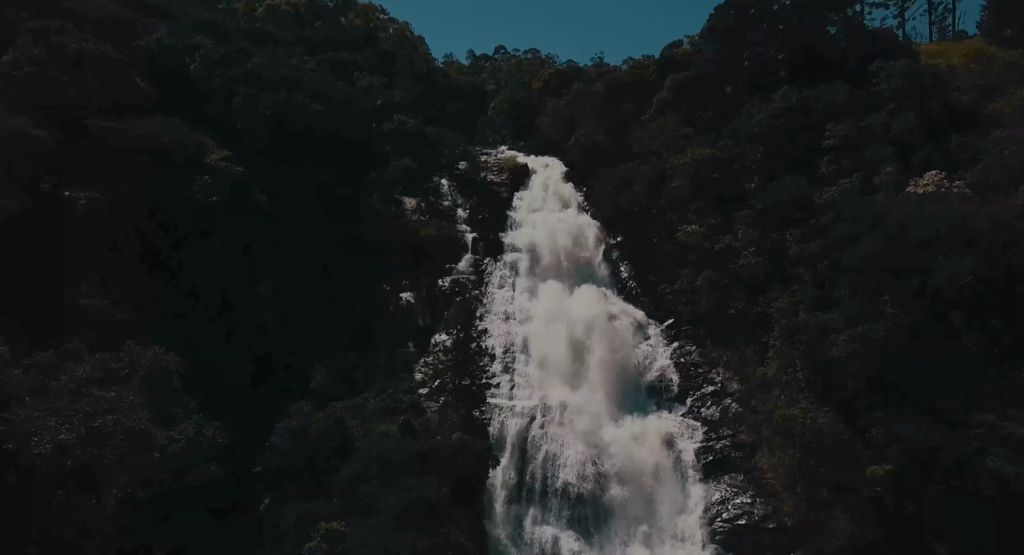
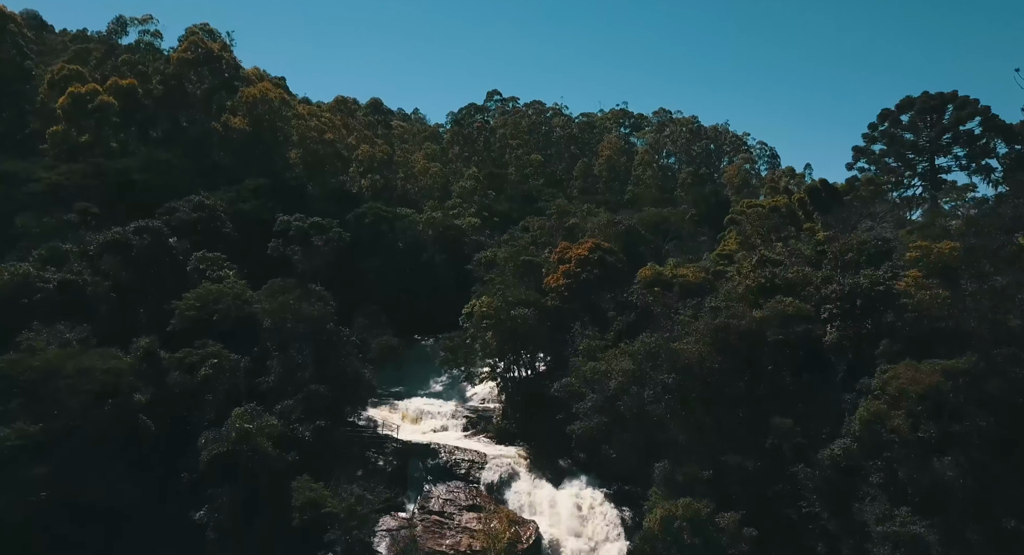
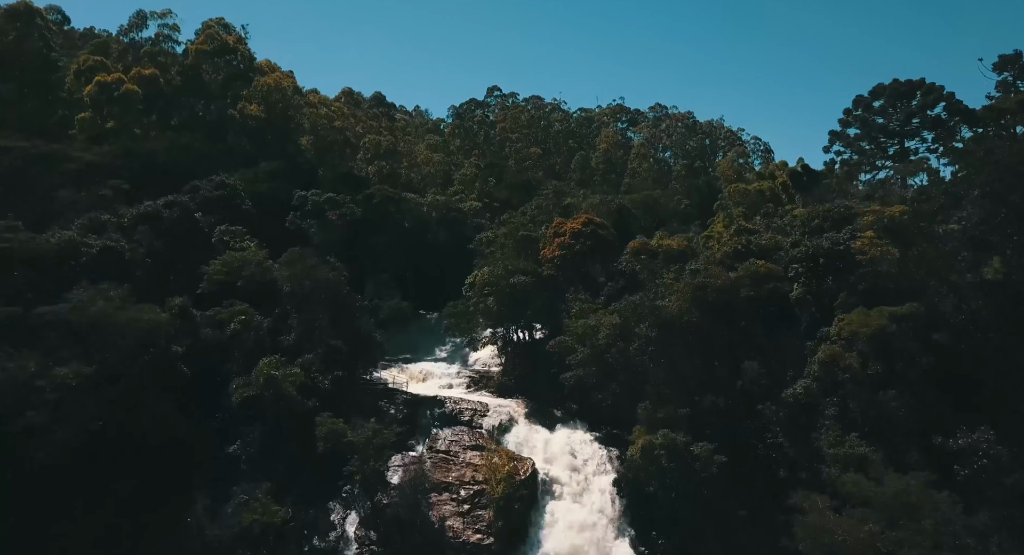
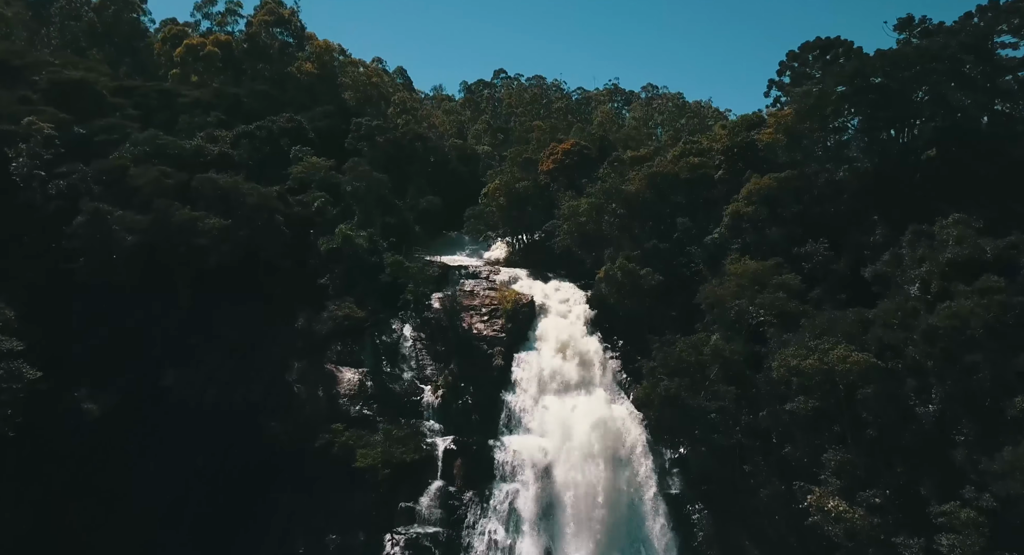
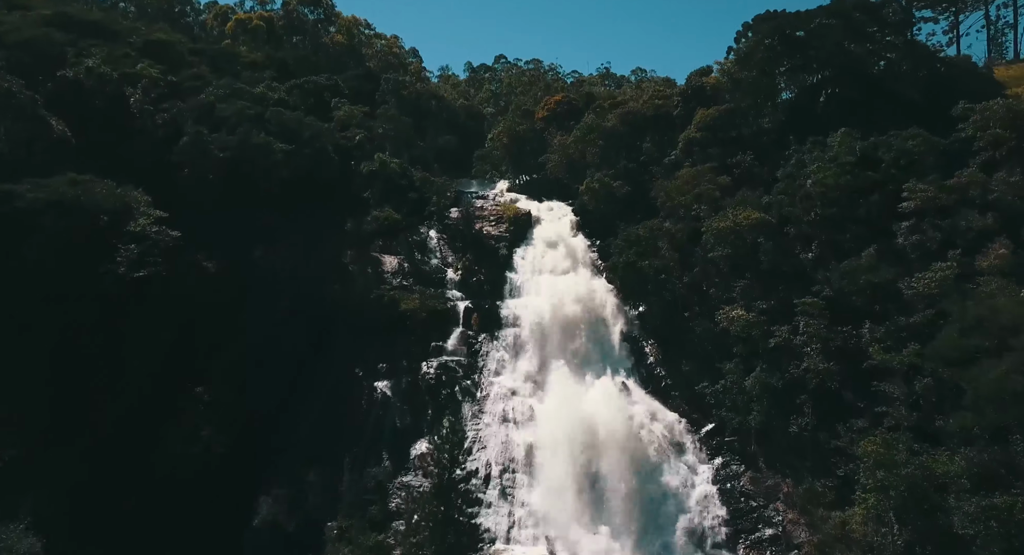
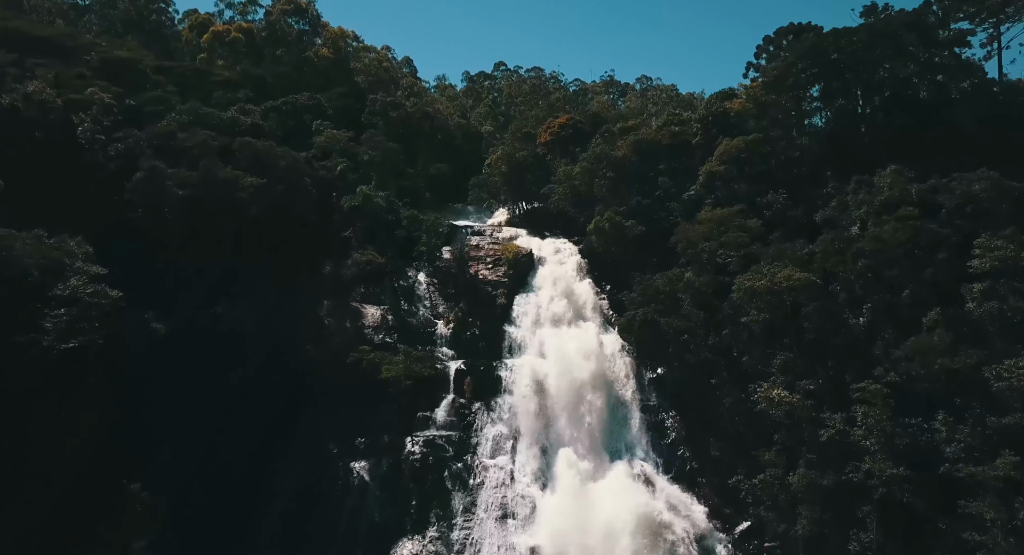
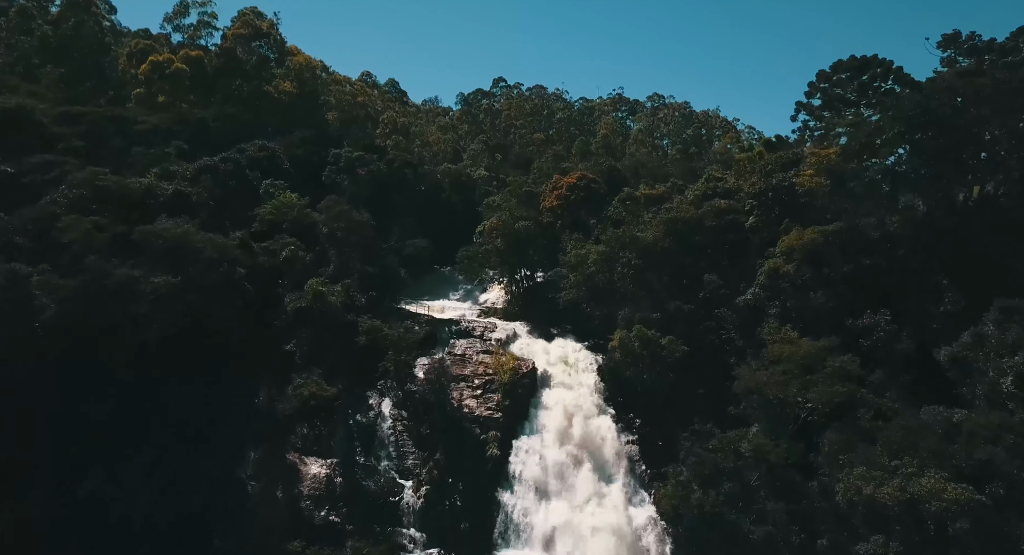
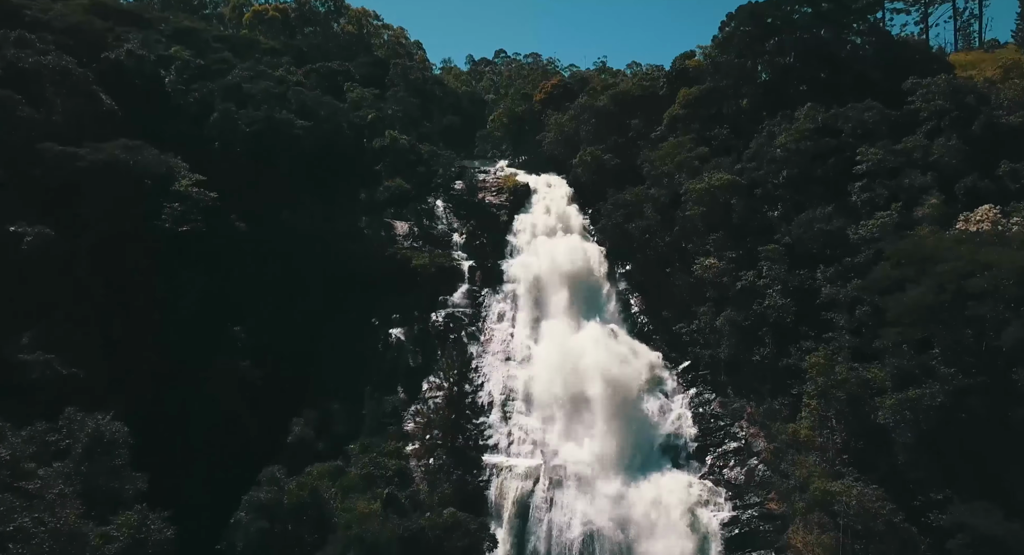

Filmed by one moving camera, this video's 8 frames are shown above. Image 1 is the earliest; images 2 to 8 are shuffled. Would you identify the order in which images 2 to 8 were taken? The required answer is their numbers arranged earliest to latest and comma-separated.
8, 5, 6, 4, 7, 3, 2
